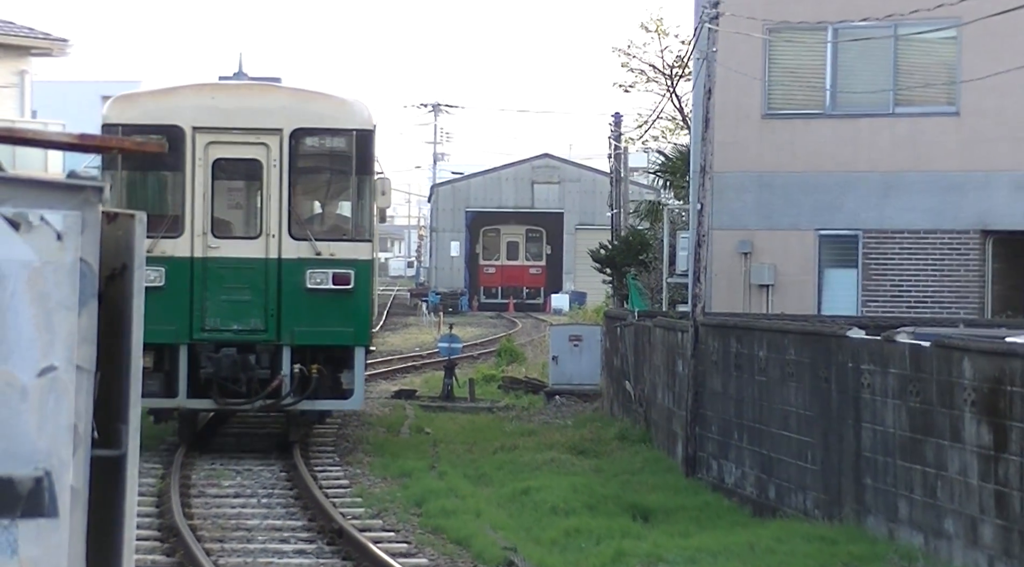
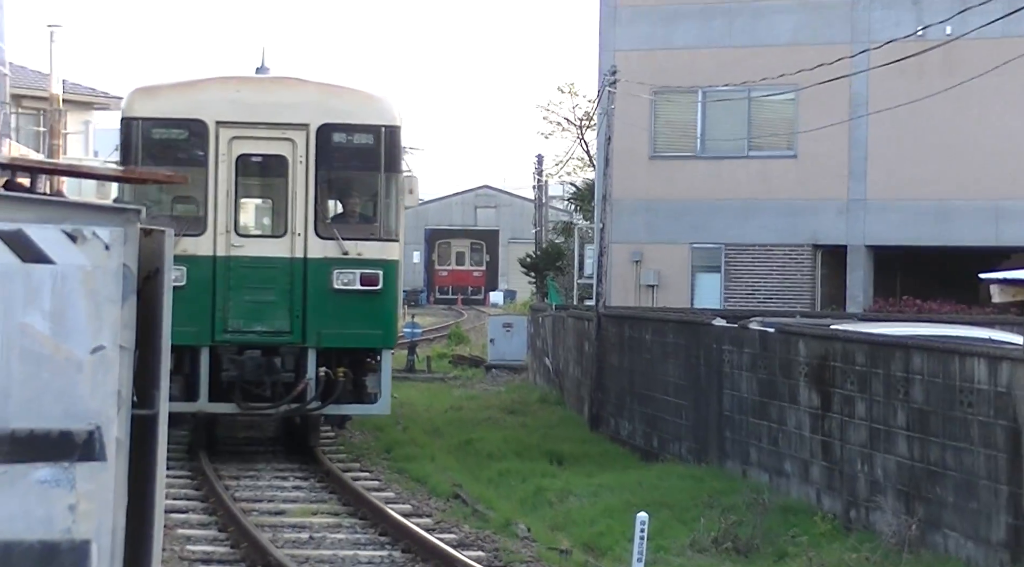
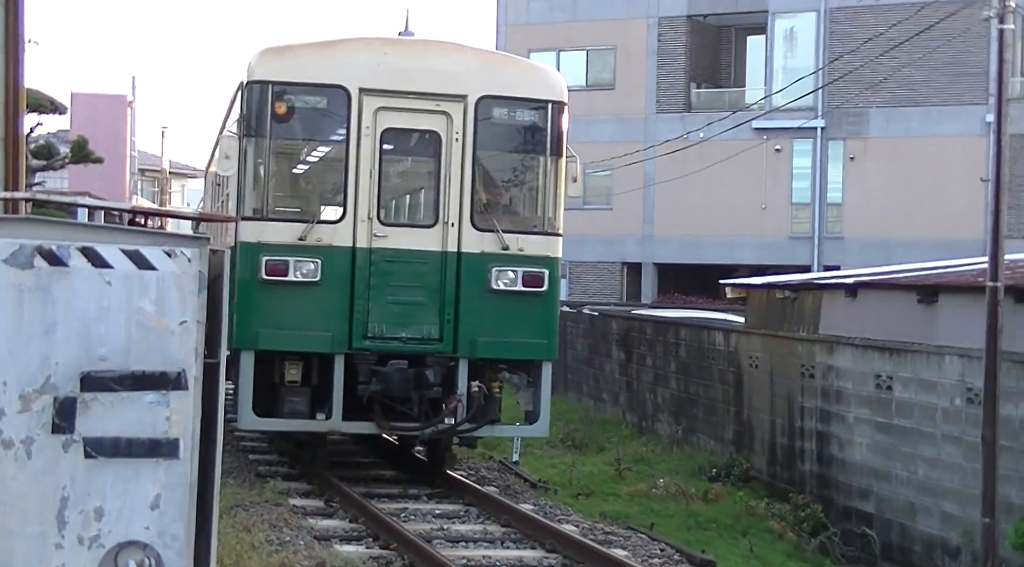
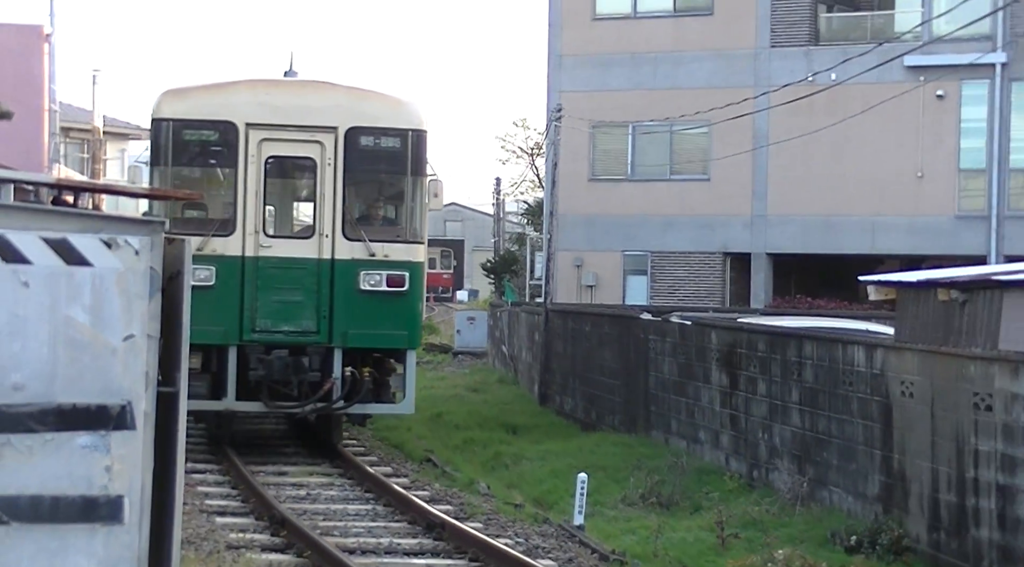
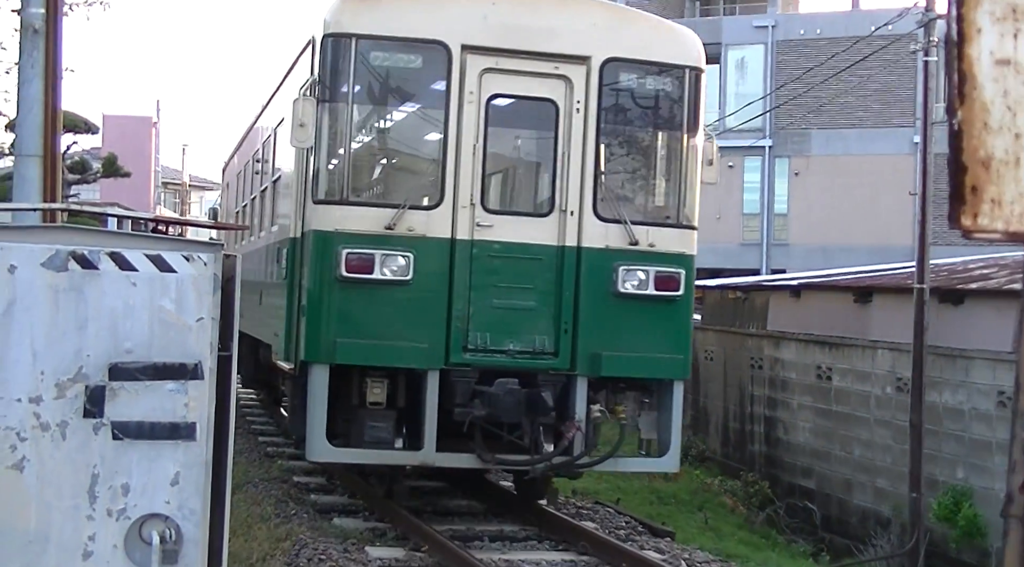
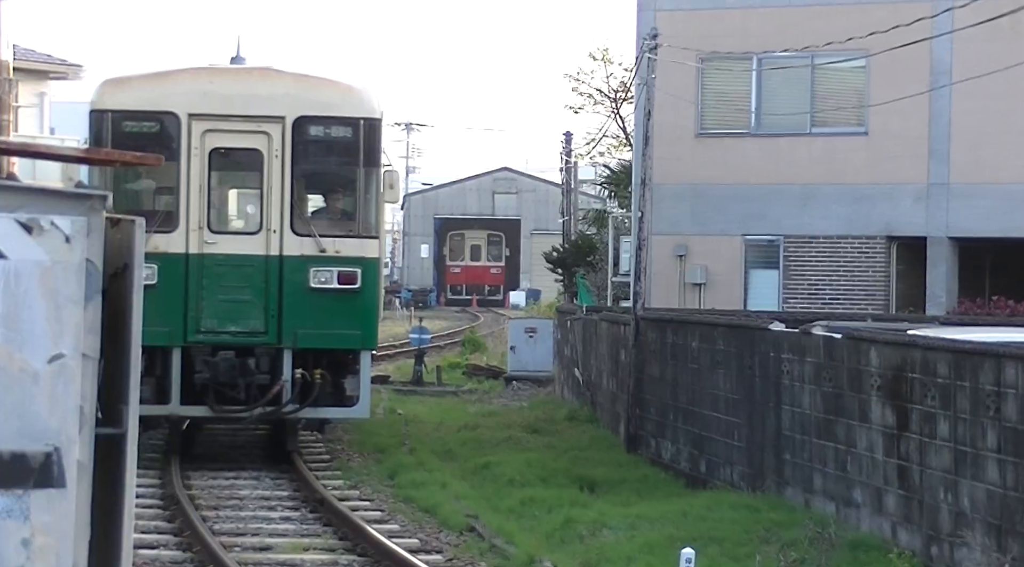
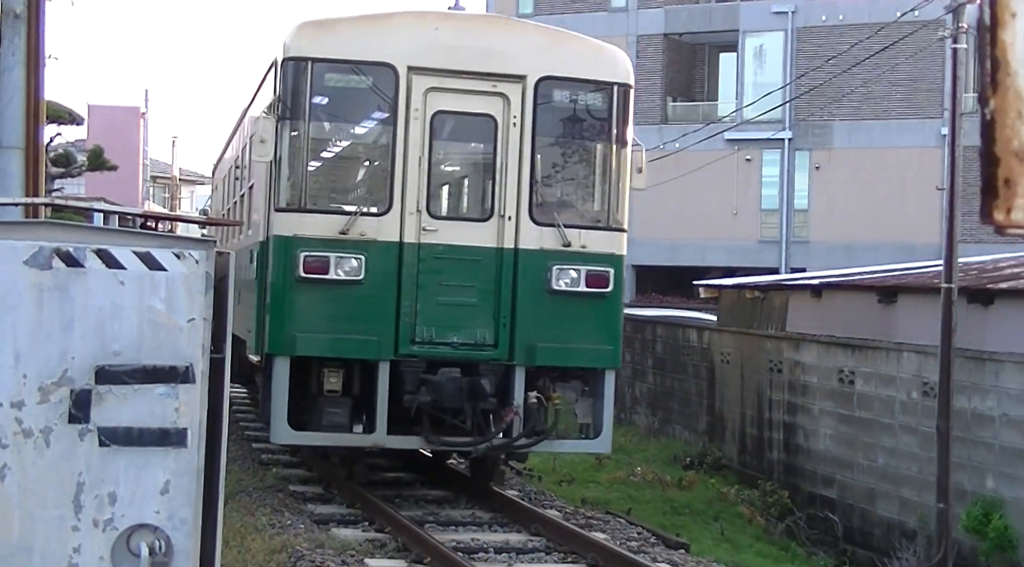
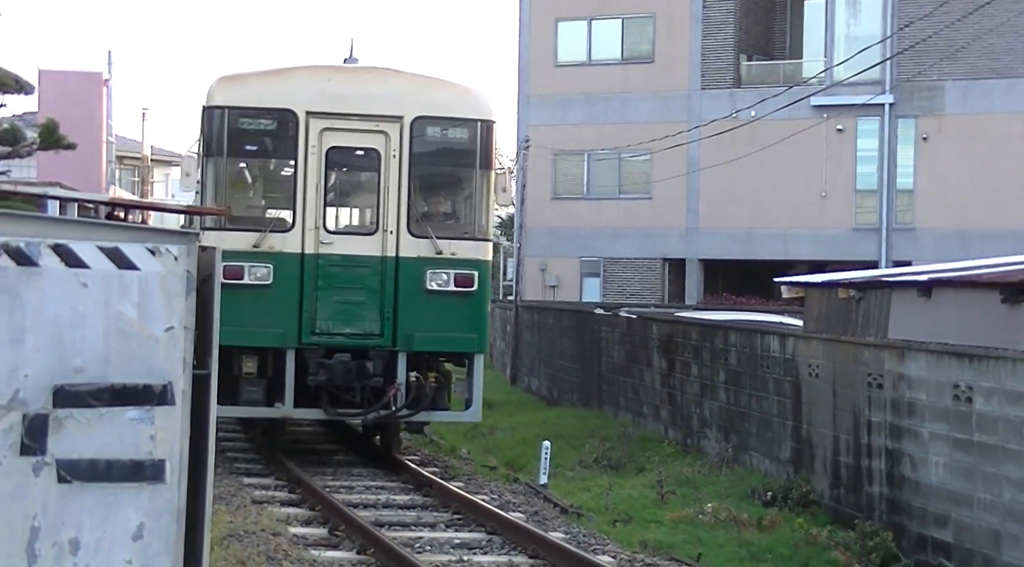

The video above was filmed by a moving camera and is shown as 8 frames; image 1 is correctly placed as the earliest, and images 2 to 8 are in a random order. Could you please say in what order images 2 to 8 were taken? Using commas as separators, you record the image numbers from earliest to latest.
6, 2, 4, 8, 3, 7, 5
